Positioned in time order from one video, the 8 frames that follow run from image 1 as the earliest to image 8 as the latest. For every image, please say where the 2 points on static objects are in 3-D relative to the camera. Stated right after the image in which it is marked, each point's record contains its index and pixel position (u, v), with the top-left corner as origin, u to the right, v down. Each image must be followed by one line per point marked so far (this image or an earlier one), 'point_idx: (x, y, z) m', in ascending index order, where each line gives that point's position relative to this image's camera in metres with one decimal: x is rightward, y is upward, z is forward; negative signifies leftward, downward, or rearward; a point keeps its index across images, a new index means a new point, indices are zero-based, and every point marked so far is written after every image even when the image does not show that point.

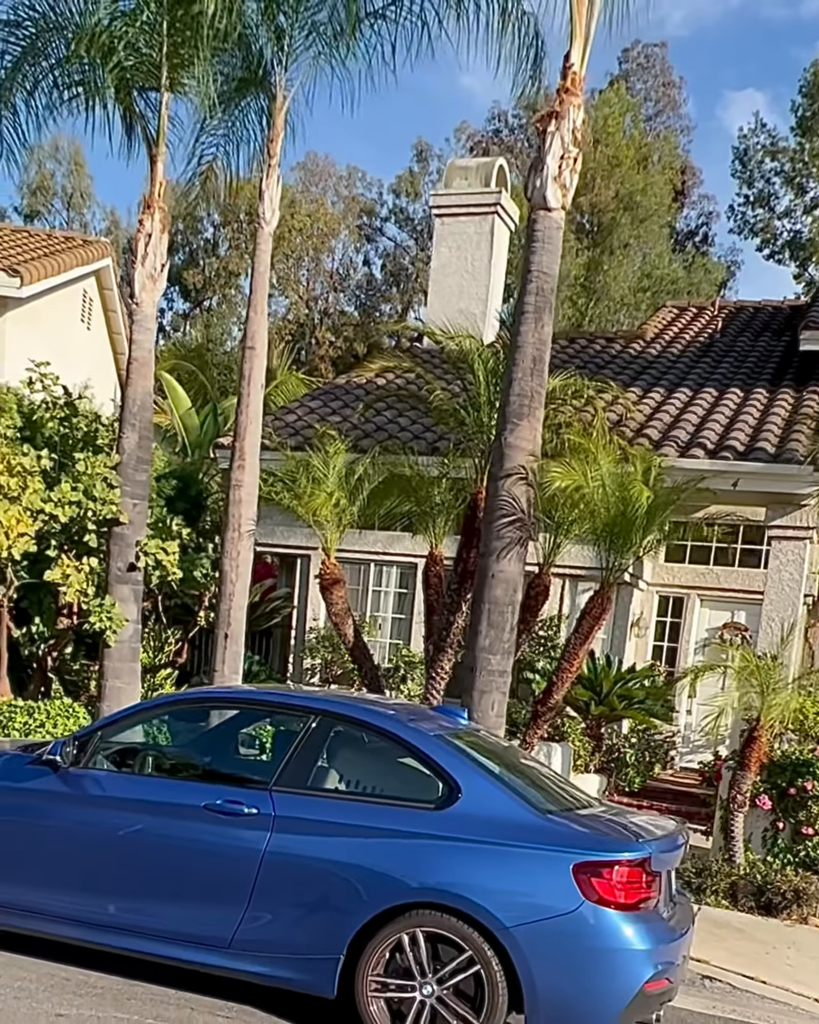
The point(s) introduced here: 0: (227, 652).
0: (-1.5, -1.1, +9.0) m
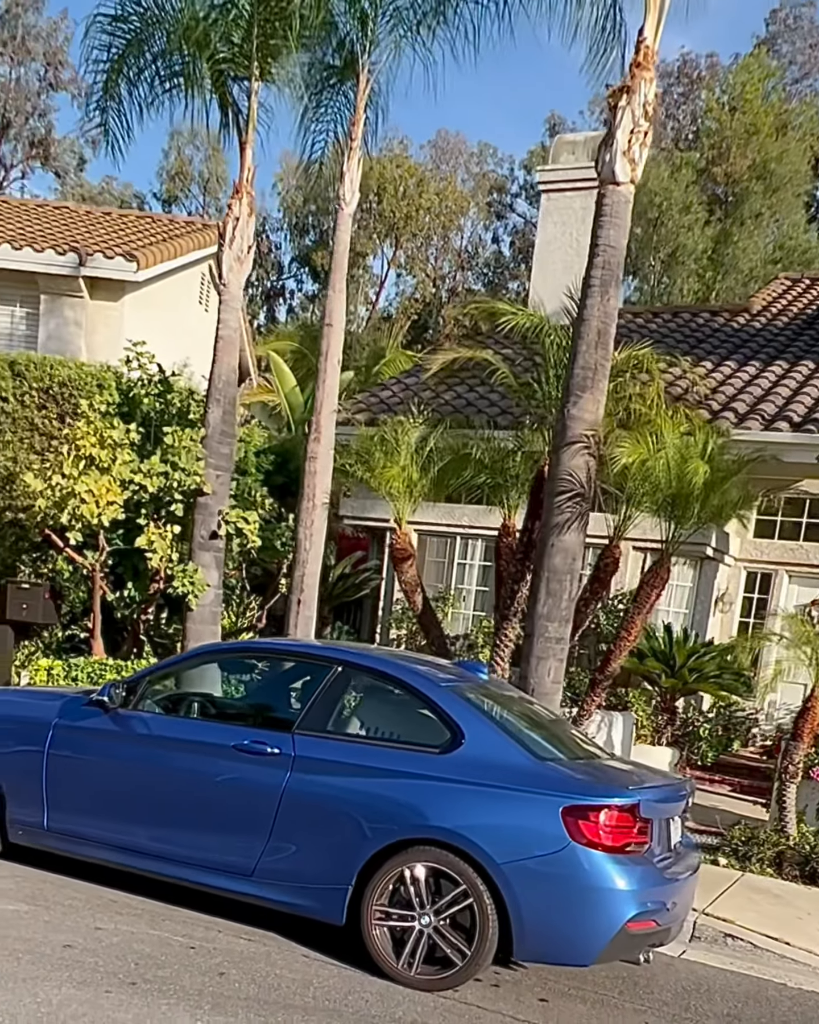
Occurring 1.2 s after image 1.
0: (-0.9, -0.9, +9.4) m
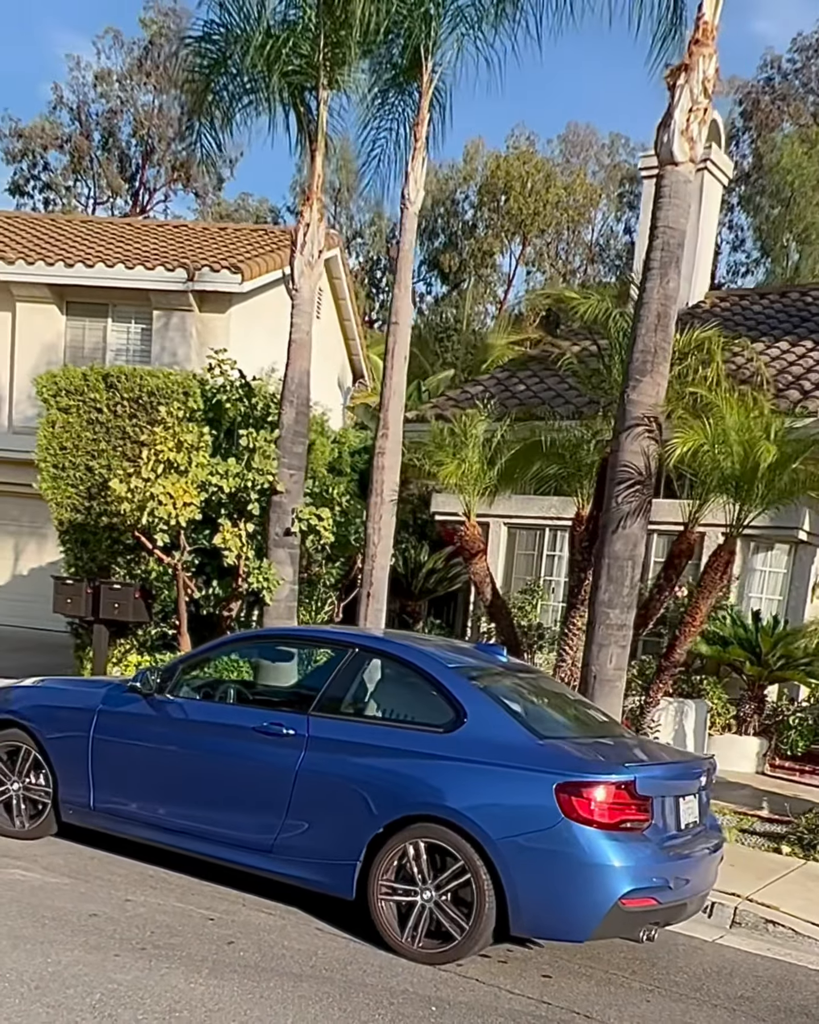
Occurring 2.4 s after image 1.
0: (-0.3, -0.8, +9.7) m
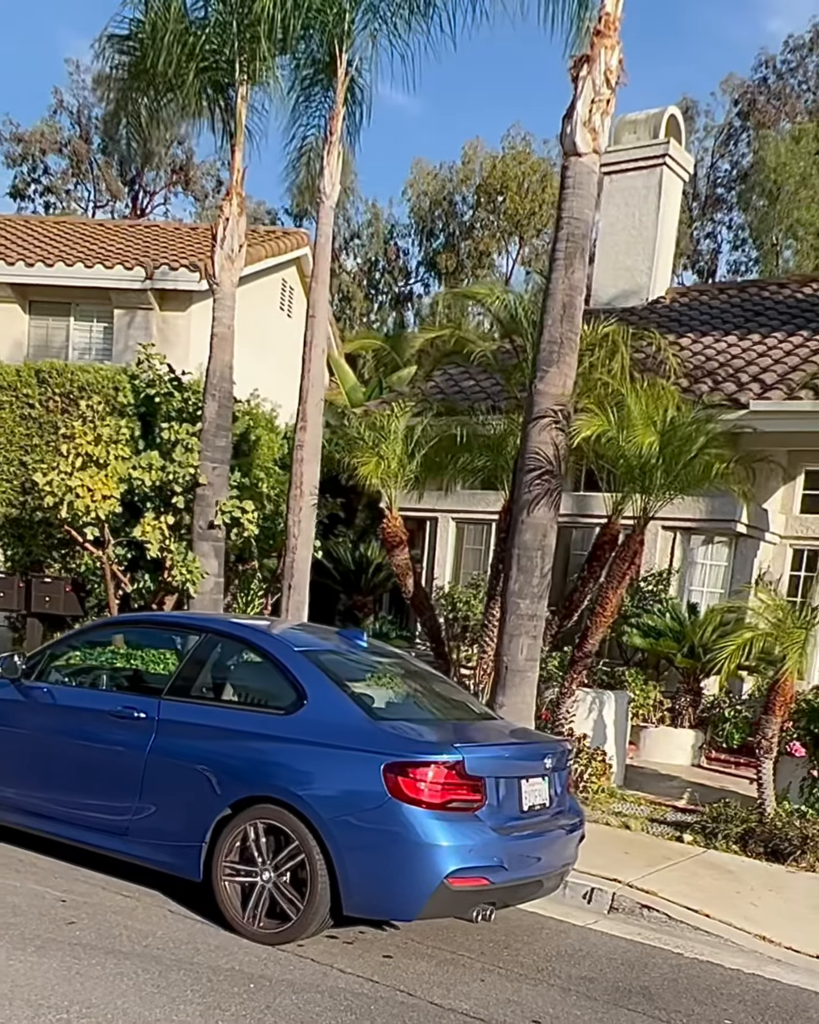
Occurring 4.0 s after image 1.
0: (-1.0, -0.8, +9.7) m
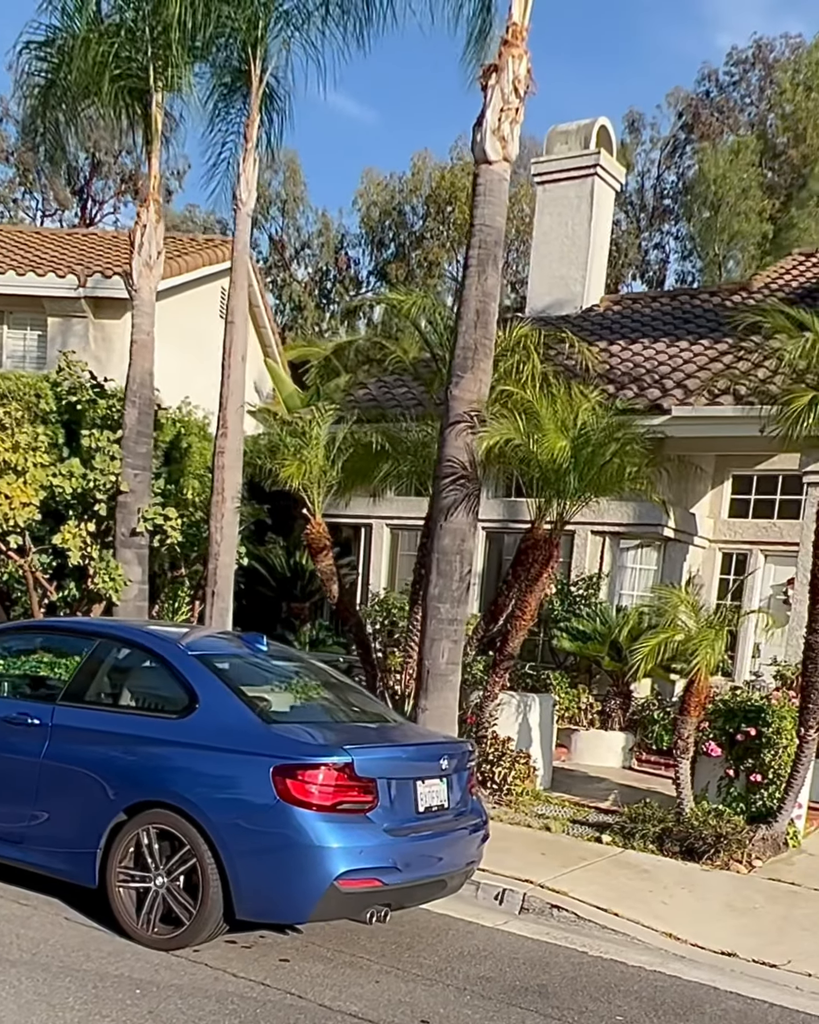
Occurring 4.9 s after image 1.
0: (-1.7, -0.8, +9.6) m
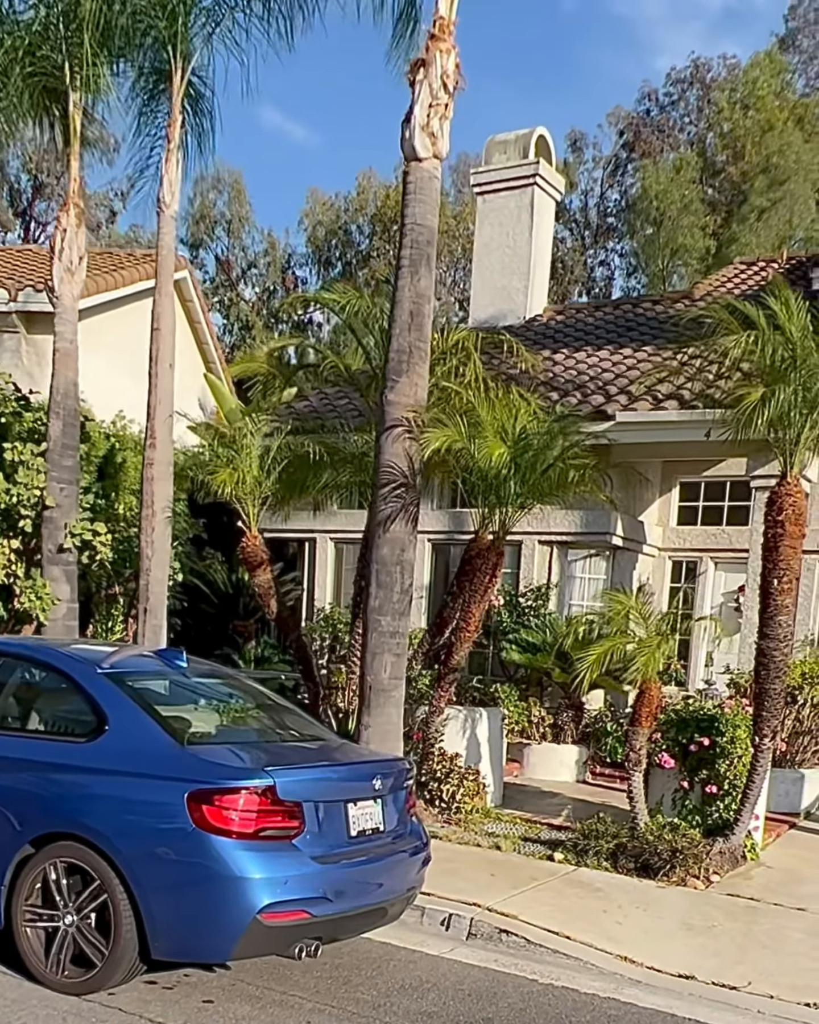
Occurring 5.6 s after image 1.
0: (-2.2, -1.0, +9.2) m
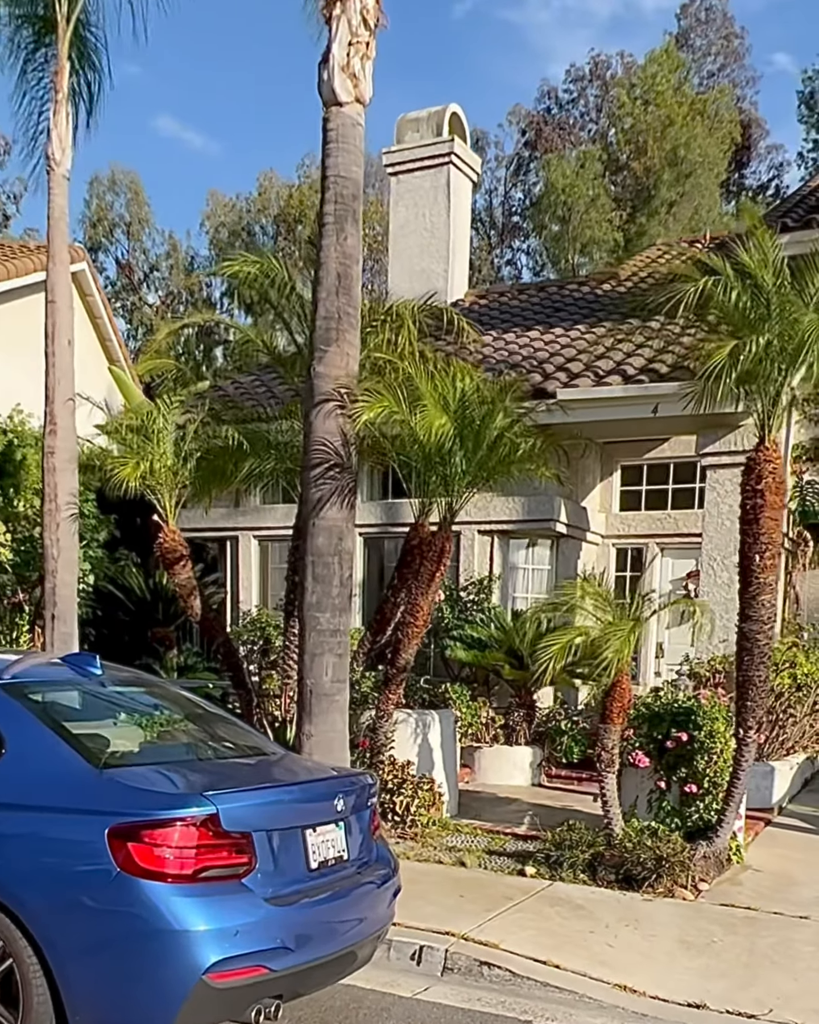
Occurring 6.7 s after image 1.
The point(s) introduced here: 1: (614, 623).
0: (-2.6, -0.9, +8.2) m
1: (+1.4, -0.8, +7.6) m
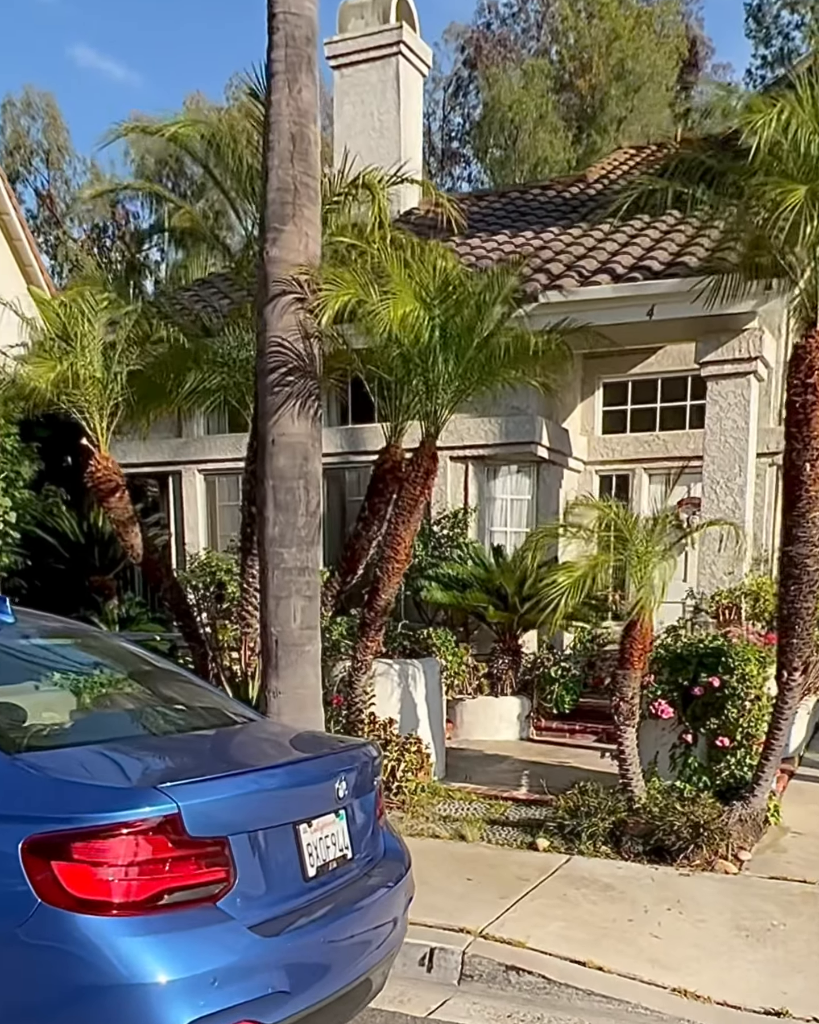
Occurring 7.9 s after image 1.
0: (-2.7, -0.5, +6.9) m
1: (+1.3, -0.2, +6.5) m
